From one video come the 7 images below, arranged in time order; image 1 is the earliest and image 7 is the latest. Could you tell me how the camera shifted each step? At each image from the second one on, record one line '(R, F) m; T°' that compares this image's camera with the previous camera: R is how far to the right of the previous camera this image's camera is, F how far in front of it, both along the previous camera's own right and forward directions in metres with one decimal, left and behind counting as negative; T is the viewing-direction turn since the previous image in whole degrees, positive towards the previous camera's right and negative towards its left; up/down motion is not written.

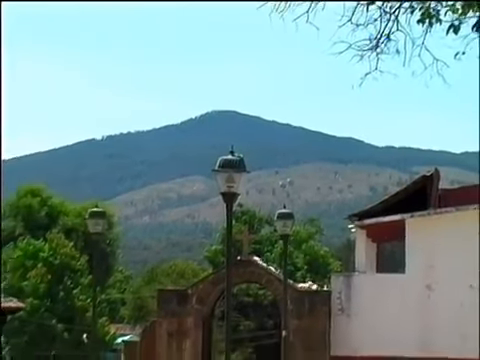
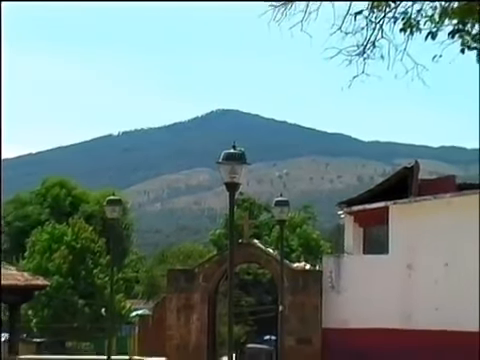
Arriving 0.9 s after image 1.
(+0.3, -1.1) m; -2°
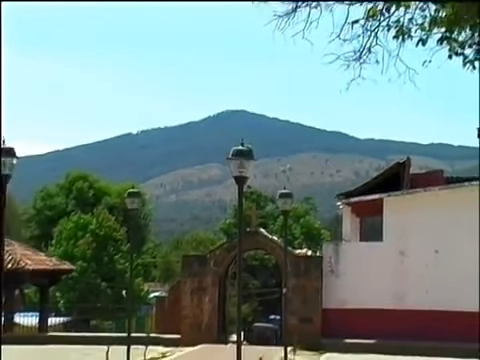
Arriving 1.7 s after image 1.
(0.0, -1.0) m; 0°
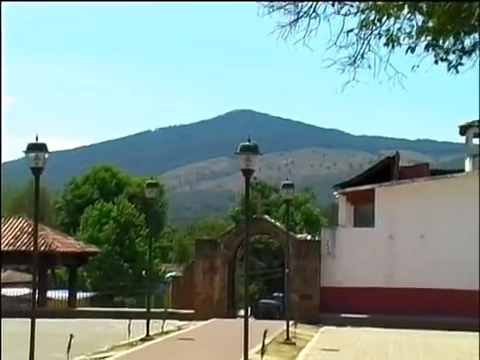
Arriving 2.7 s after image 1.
(0.0, -1.3) m; 0°
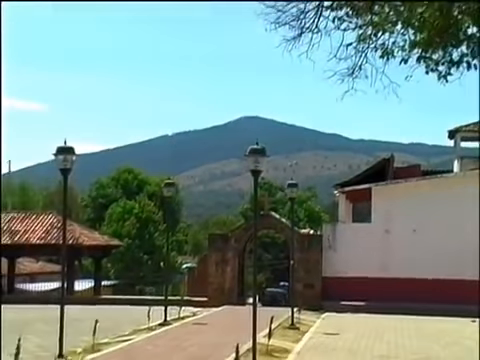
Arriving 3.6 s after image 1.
(0.0, -1.2) m; 0°
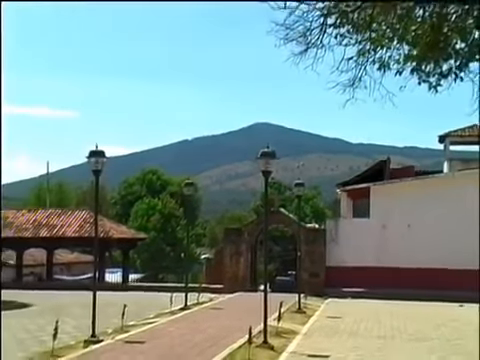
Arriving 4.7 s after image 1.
(0.0, -1.6) m; 0°
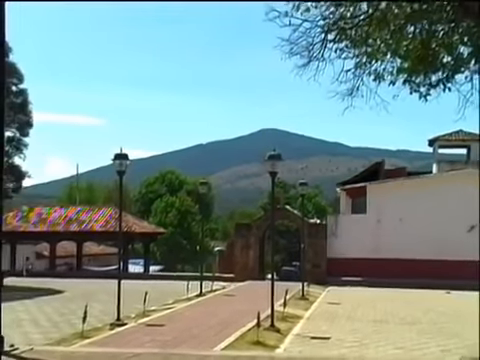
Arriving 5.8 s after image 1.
(-0.1, -1.7) m; 0°
